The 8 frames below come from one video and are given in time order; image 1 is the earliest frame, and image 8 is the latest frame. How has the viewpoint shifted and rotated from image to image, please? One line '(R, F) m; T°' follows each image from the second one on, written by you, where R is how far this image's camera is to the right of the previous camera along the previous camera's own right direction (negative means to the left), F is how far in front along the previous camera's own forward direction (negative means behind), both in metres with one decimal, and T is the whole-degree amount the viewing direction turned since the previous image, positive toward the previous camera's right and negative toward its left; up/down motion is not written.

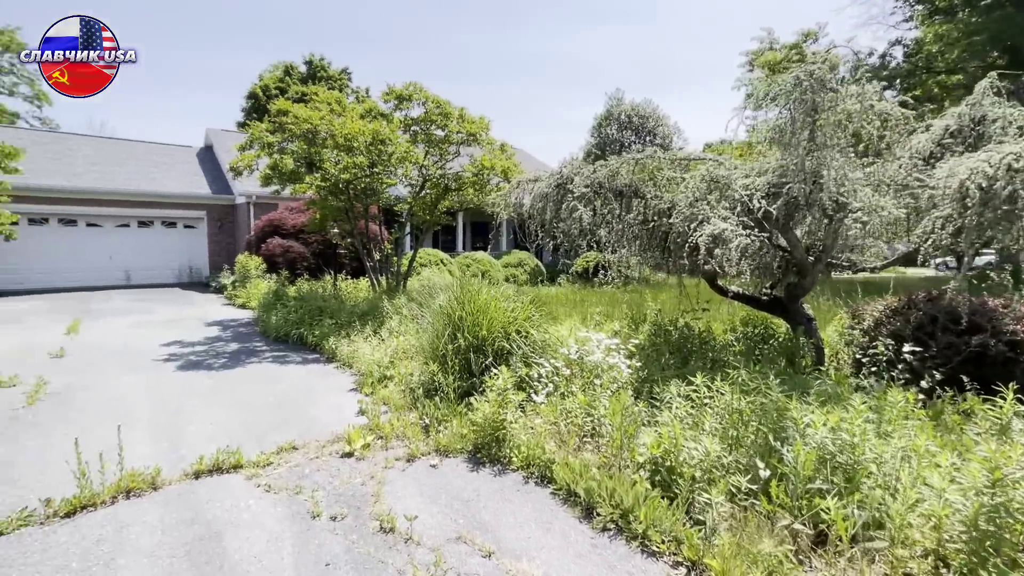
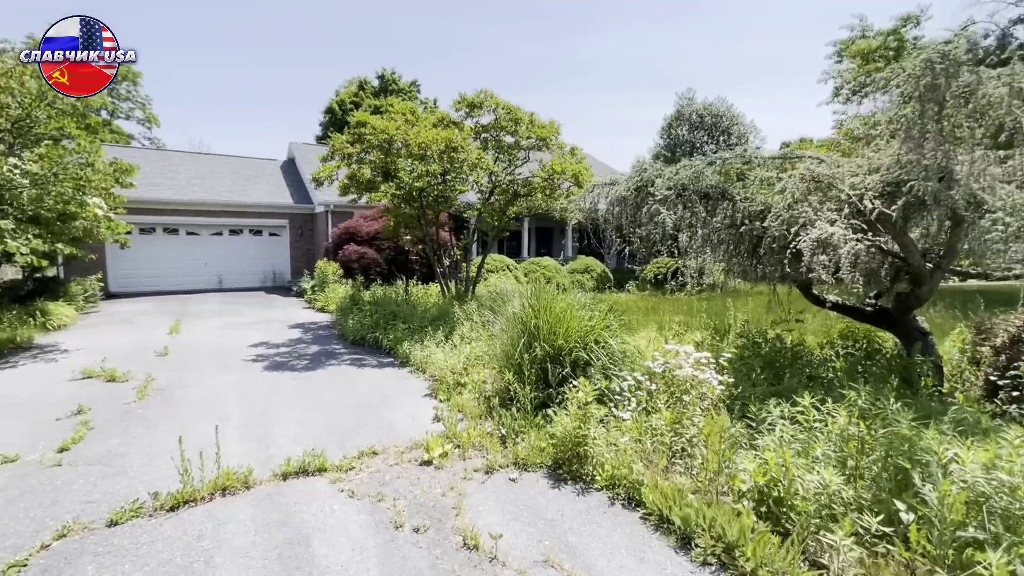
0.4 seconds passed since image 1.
(-0.1, +0.1) m; -7°
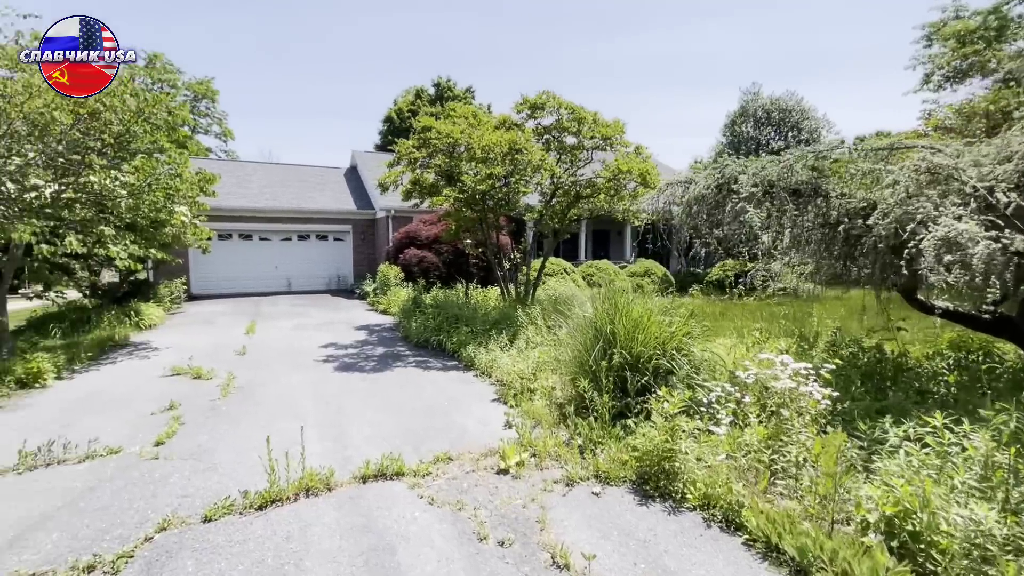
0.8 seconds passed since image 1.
(-0.2, +0.1) m; -6°
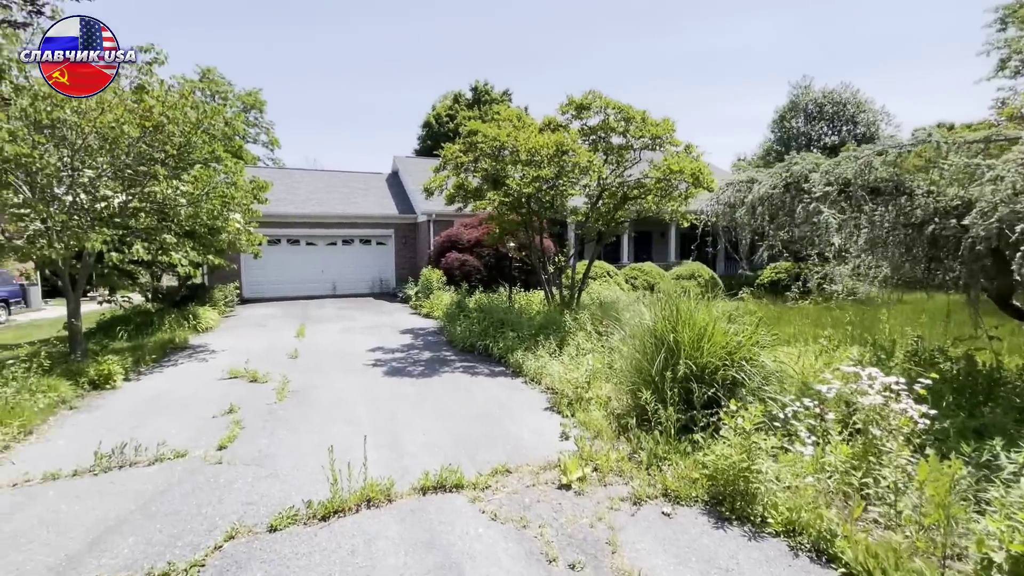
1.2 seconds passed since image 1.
(-0.2, +0.1) m; -4°
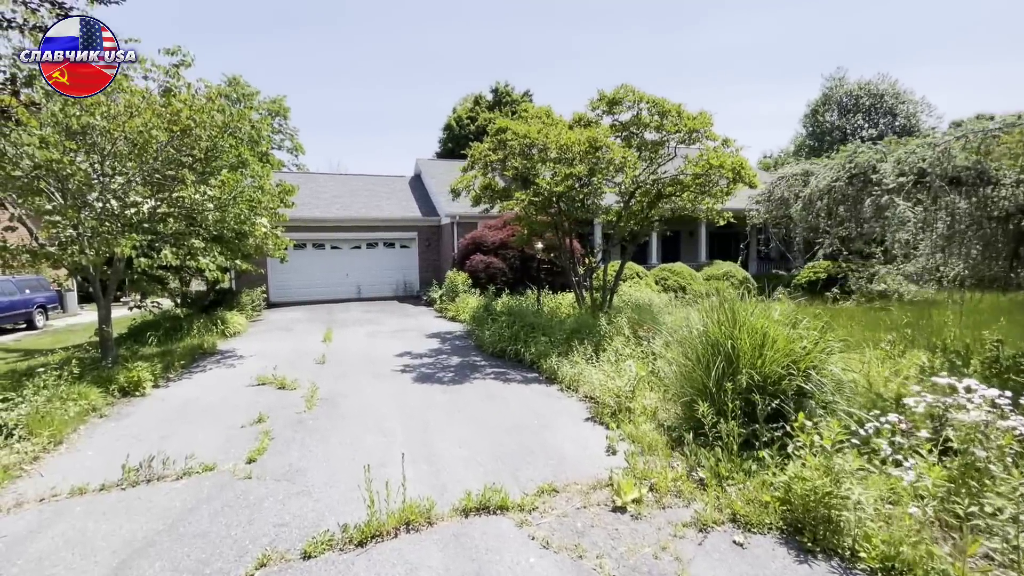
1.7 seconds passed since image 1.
(-0.2, +0.2) m; -2°
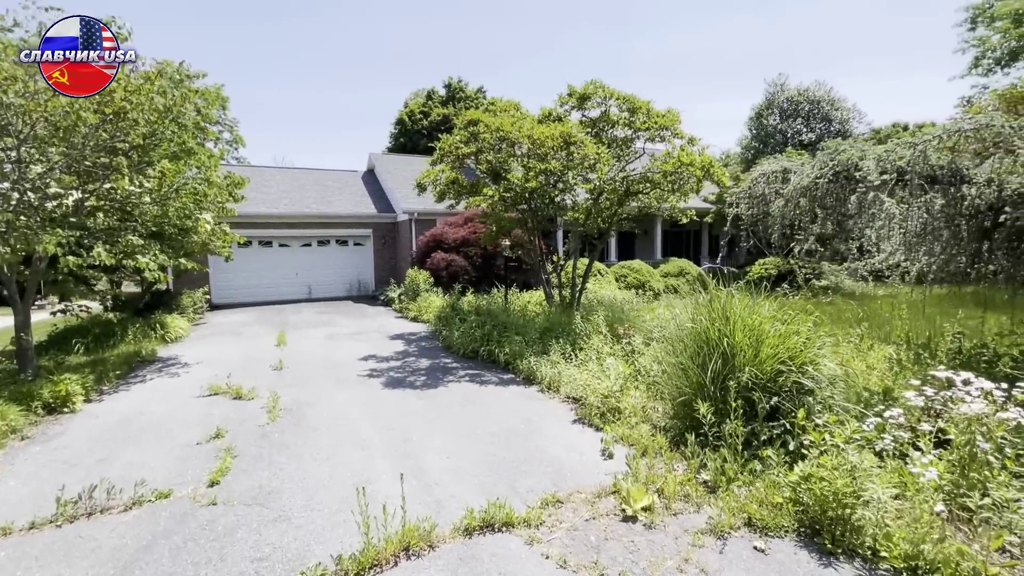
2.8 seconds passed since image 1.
(-0.3, +0.2) m; +6°
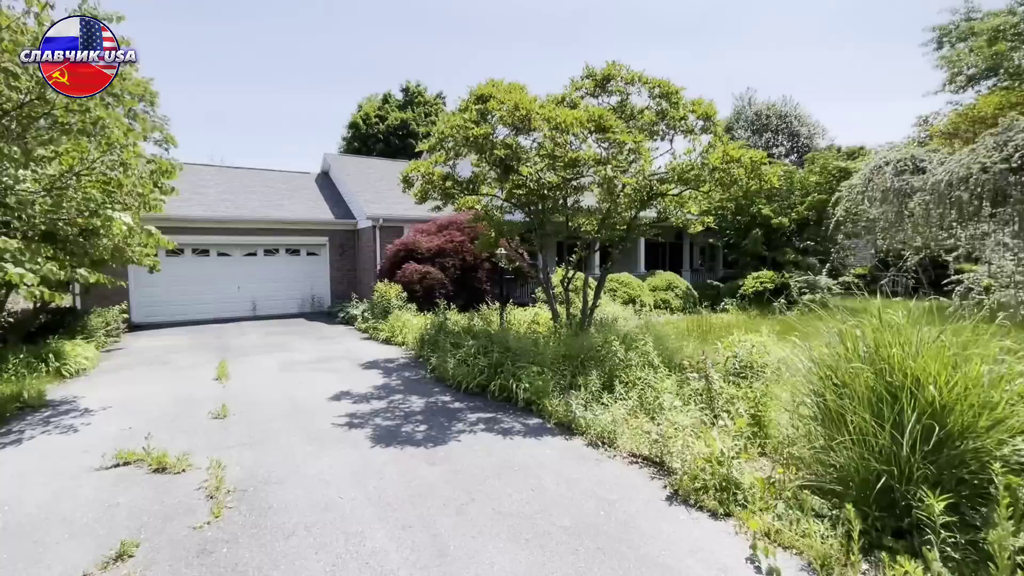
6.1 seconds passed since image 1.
(-0.8, +1.4) m; +6°
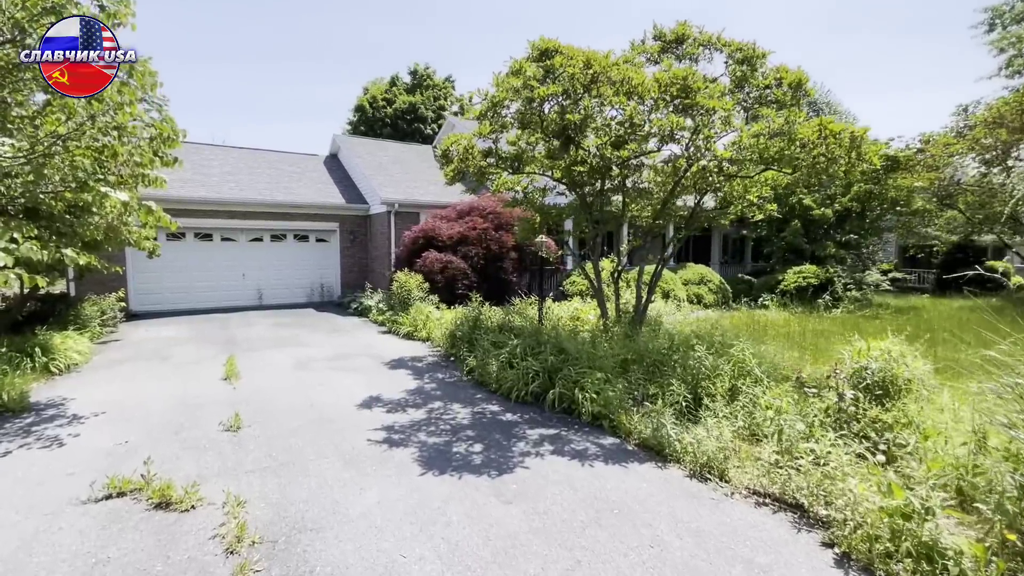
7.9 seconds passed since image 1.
(-0.6, +0.8) m; 0°
